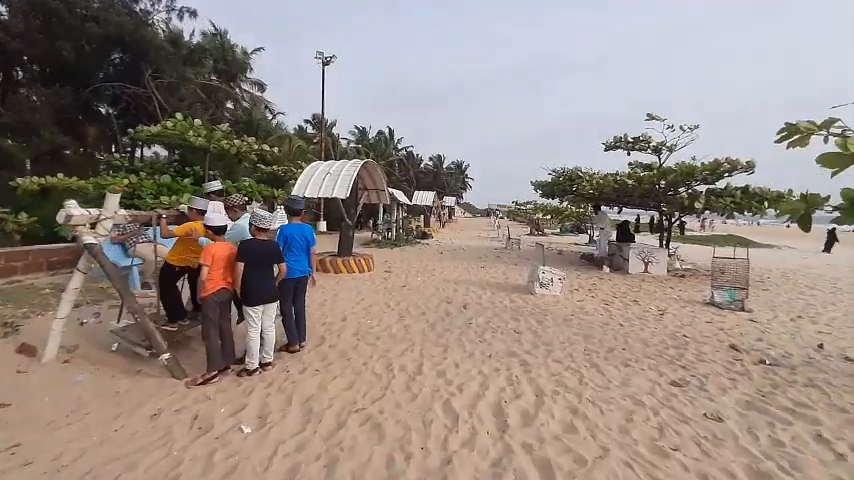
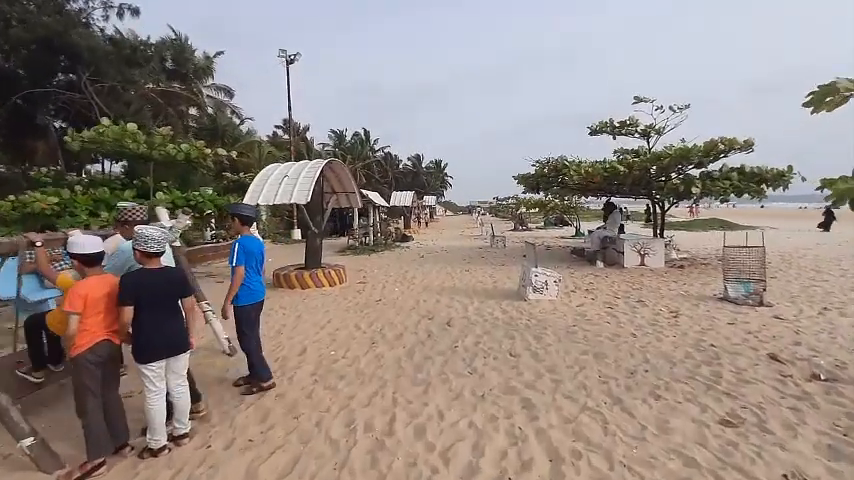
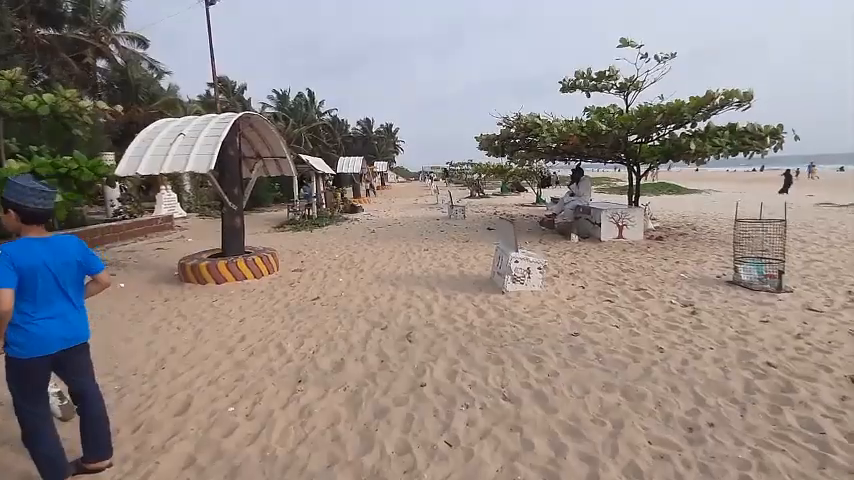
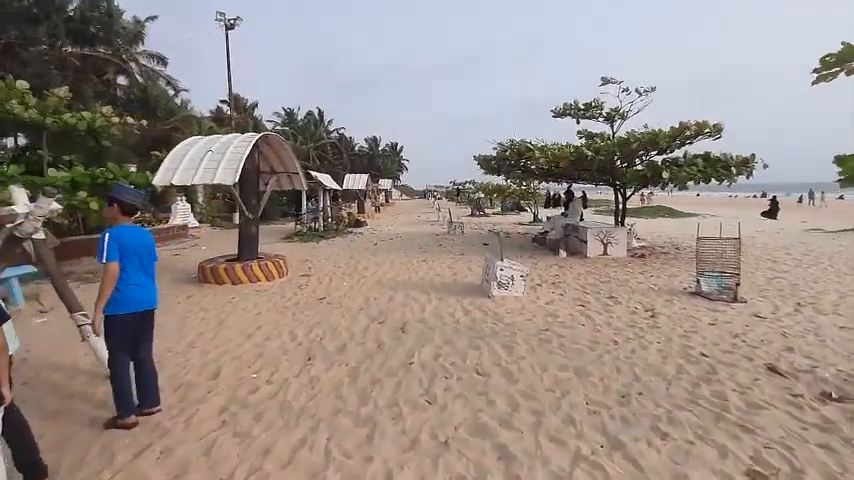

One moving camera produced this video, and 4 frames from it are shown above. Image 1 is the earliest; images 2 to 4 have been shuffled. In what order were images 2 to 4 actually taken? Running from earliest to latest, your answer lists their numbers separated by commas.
2, 4, 3
